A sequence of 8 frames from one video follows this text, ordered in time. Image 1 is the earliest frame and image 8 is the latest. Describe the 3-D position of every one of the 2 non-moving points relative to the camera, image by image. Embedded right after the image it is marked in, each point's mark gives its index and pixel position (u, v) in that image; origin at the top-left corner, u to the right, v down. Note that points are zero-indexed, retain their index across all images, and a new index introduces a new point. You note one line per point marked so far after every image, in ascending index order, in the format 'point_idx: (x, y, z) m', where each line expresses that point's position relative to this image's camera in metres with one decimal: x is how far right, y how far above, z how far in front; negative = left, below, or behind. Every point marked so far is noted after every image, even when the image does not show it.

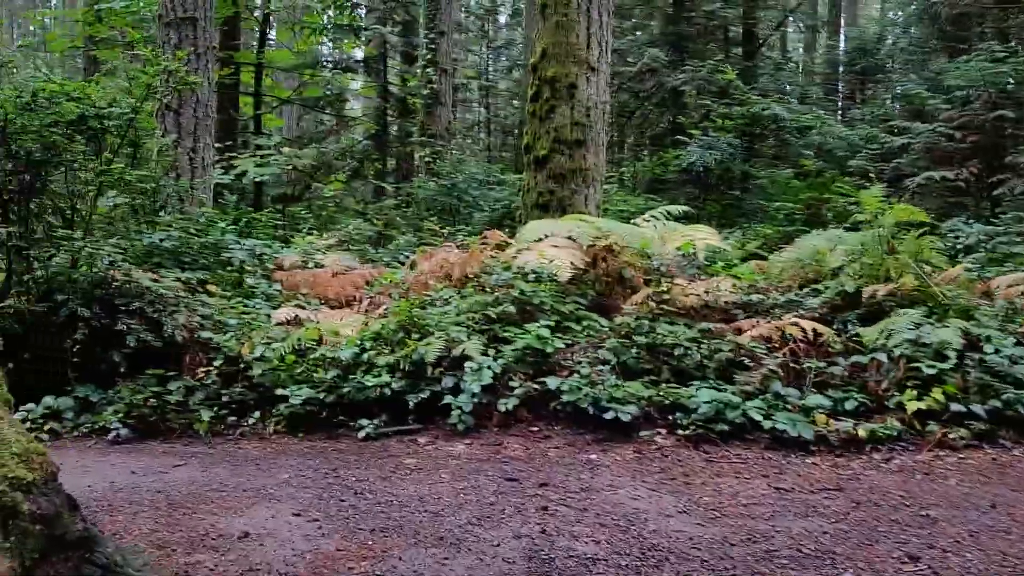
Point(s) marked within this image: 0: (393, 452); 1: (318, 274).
0: (-0.7, -1.0, +4.9) m
1: (-1.8, +0.1, +7.7) m
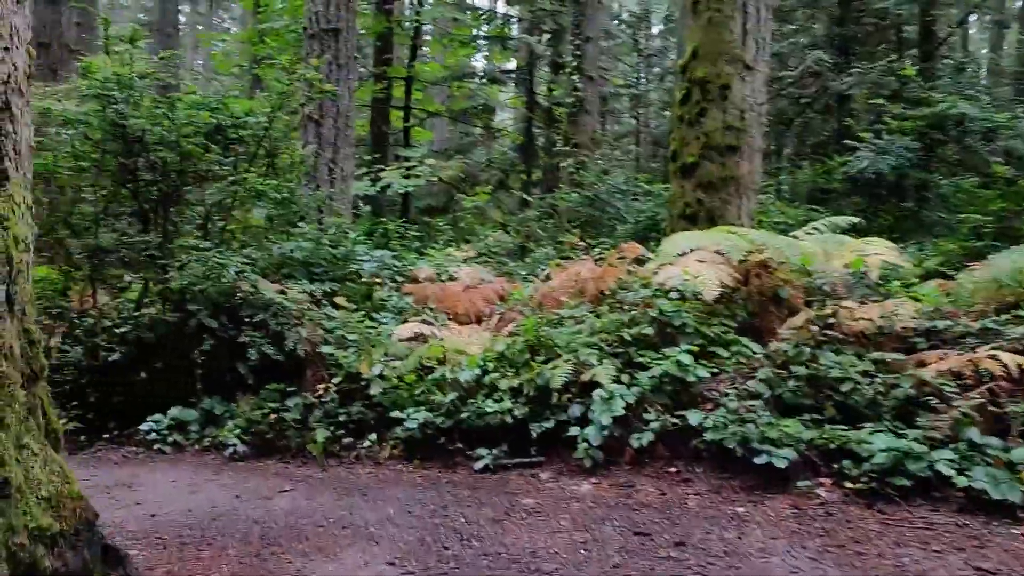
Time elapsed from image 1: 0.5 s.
0: (0.0, -1.1, +4.4) m
1: (-0.6, 0.0, +7.4) m
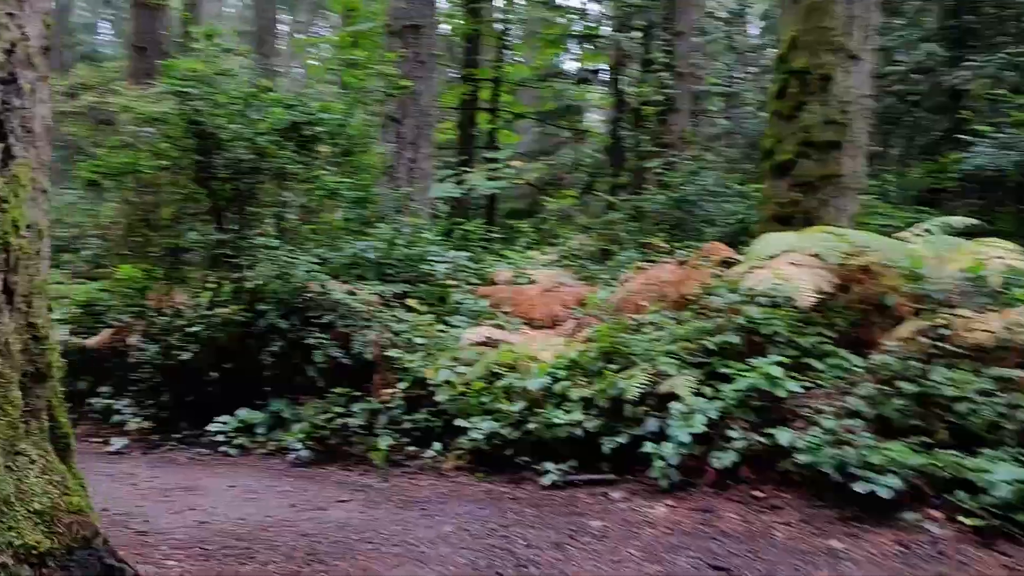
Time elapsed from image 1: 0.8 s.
0: (+0.3, -1.1, +4.1) m
1: (+0.1, 0.0, +7.1) m
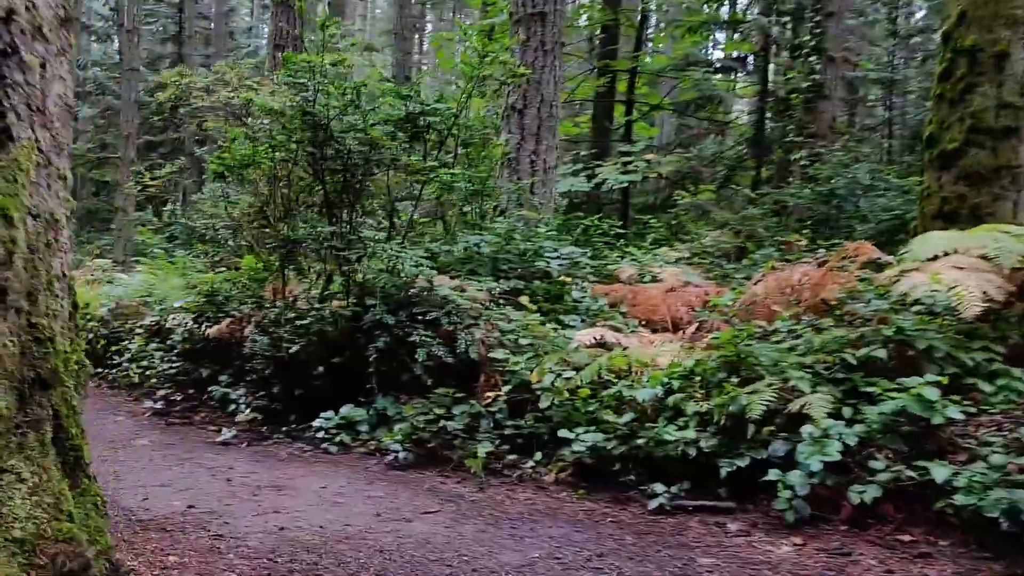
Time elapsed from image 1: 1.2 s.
0: (+0.8, -1.1, +3.6) m
1: (+1.1, 0.0, +6.6) m
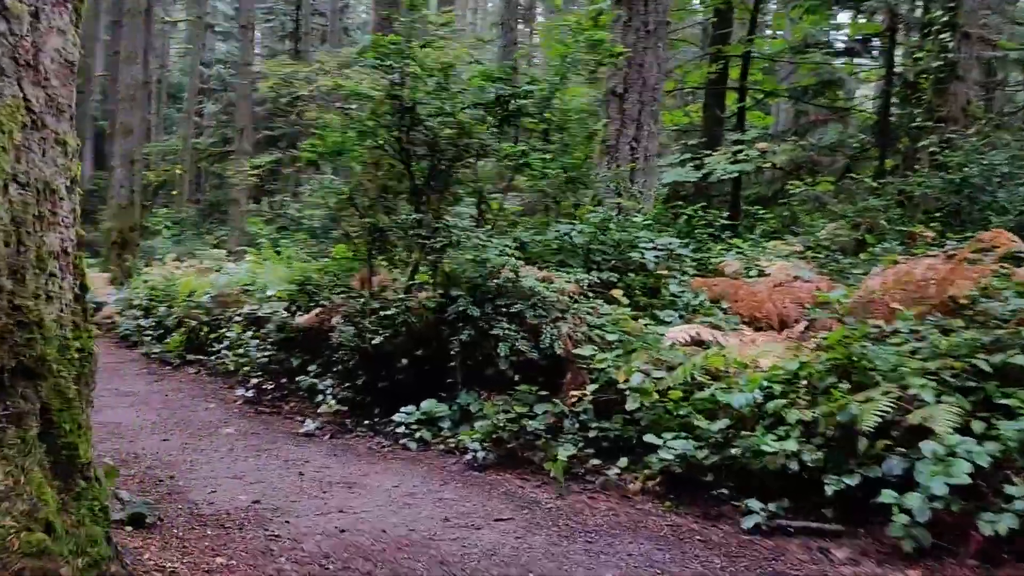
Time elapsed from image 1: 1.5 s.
0: (+1.0, -1.1, +3.2) m
1: (+1.7, 0.0, +6.2) m
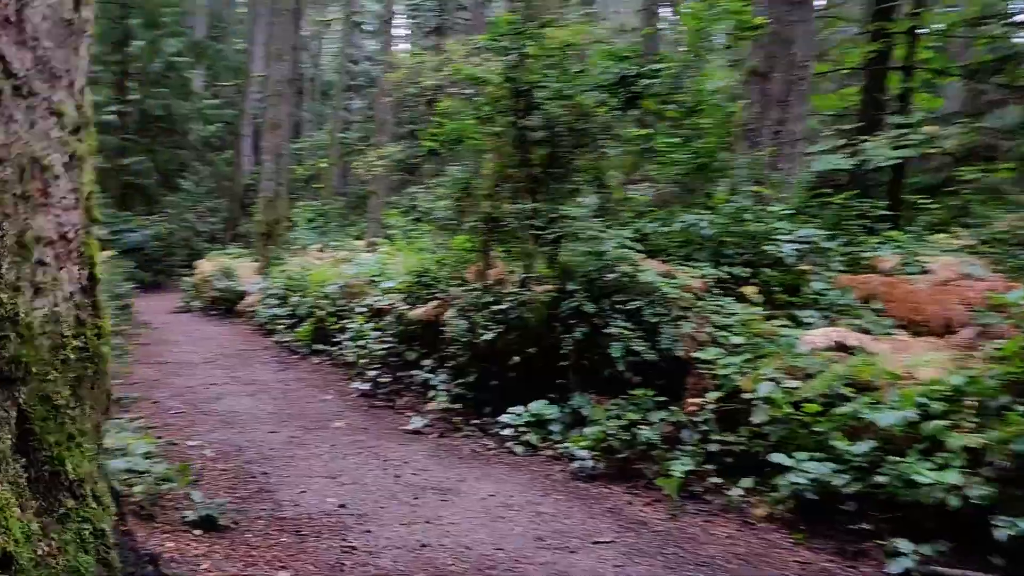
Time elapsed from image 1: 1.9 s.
0: (+1.3, -1.1, +2.6) m
1: (+2.5, 0.0, +5.4) m
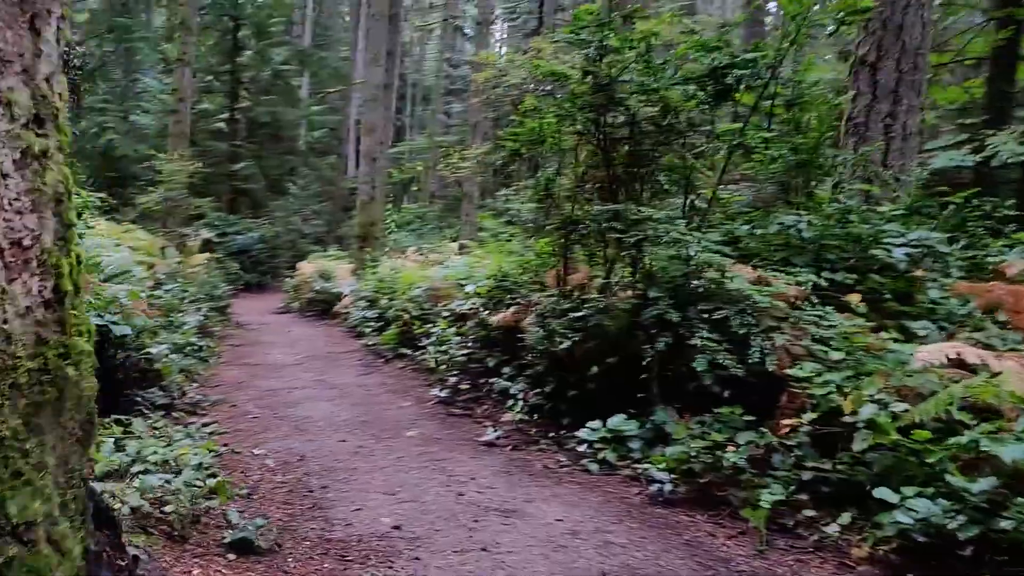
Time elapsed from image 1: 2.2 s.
0: (+1.5, -1.1, +2.1) m
1: (+3.0, 0.0, +4.8) m
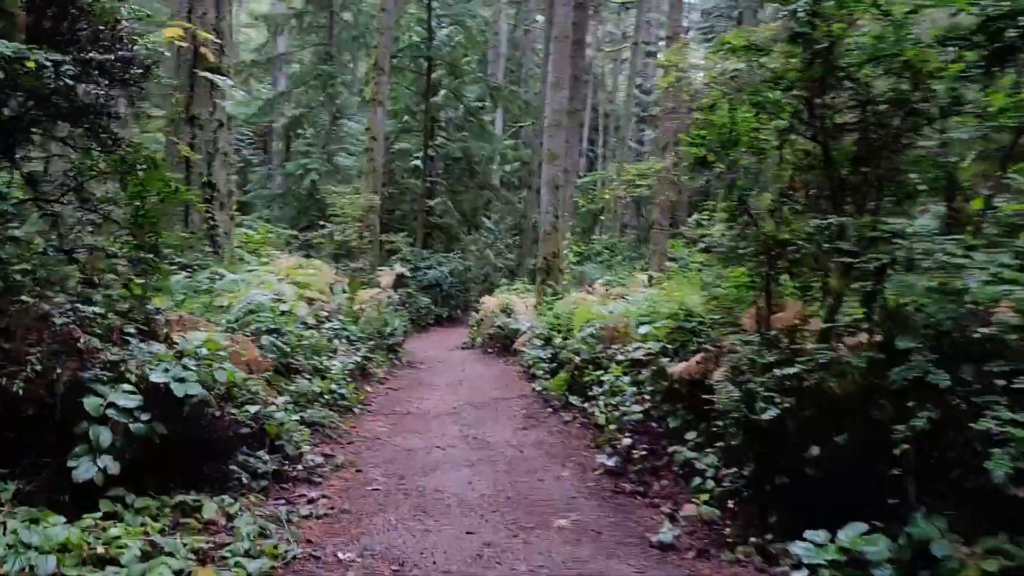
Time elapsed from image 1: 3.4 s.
0: (+1.5, -1.2, +0.4) m
1: (+3.6, -0.2, +2.7) m
